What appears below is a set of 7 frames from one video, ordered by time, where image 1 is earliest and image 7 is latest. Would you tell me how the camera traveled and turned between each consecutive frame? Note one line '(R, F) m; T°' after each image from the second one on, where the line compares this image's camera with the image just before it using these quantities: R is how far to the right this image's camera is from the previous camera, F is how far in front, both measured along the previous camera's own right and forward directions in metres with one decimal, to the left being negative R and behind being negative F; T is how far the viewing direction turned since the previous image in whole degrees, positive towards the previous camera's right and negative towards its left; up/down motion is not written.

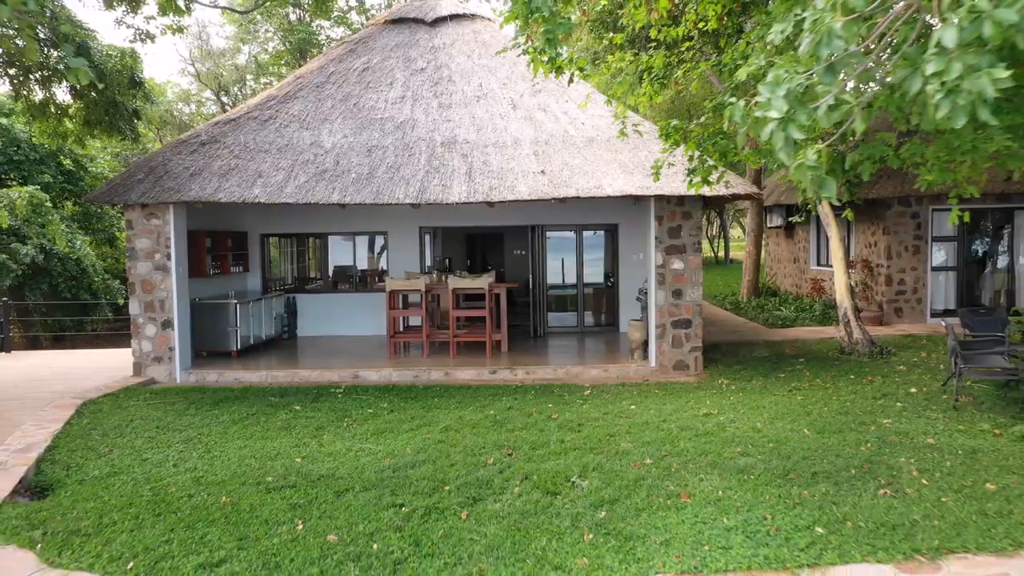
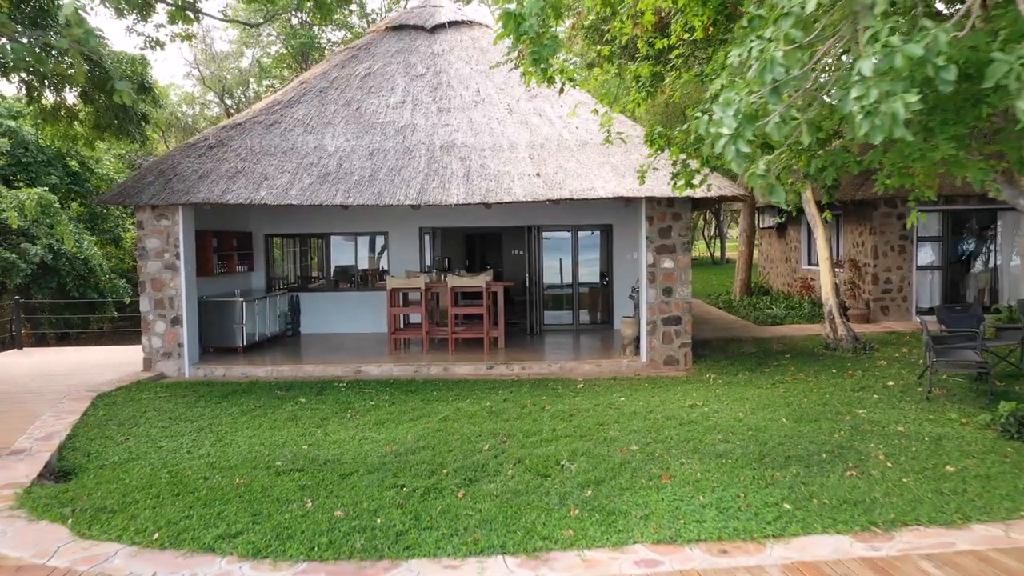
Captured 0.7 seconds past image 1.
(0.0, -0.4) m; 0°
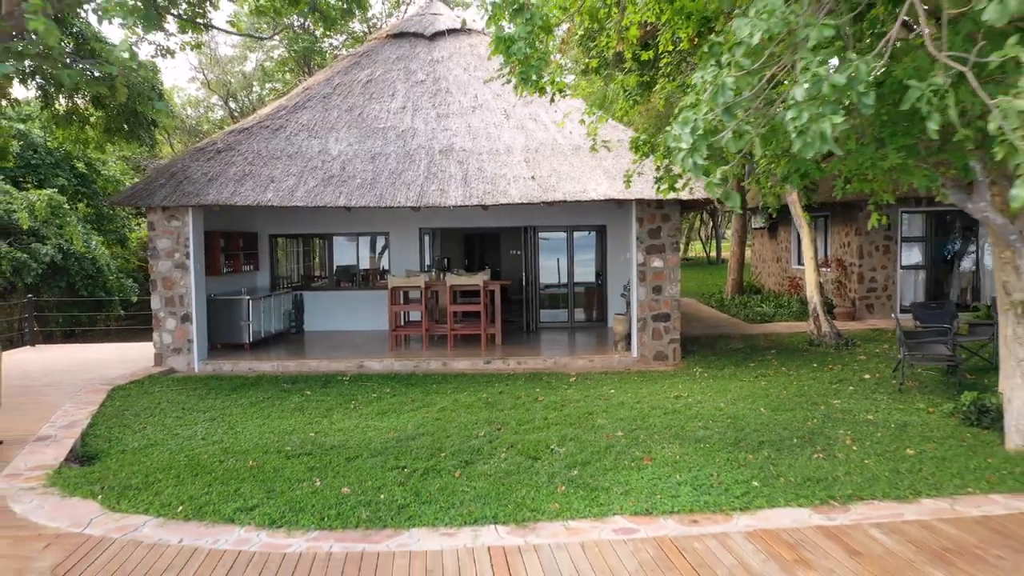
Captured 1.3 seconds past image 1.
(0.0, -0.4) m; 0°
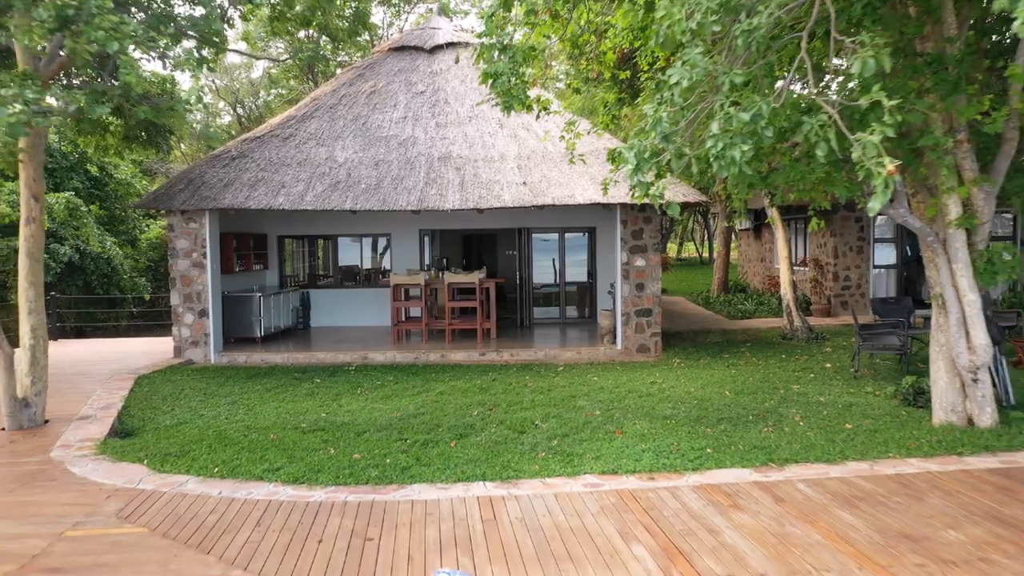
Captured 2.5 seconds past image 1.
(+0.1, -0.8) m; 0°
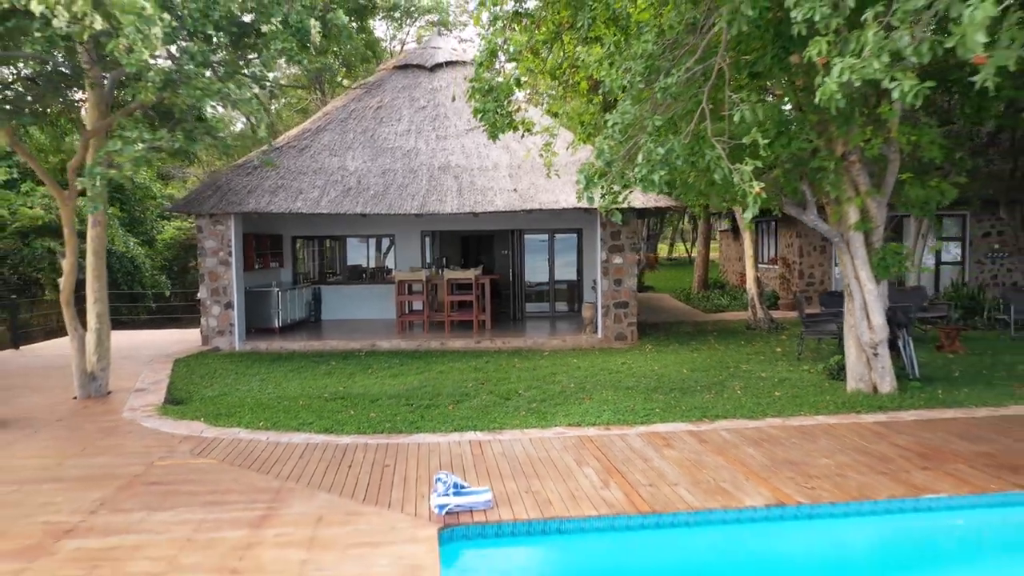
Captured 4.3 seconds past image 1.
(+0.1, -1.4) m; 0°
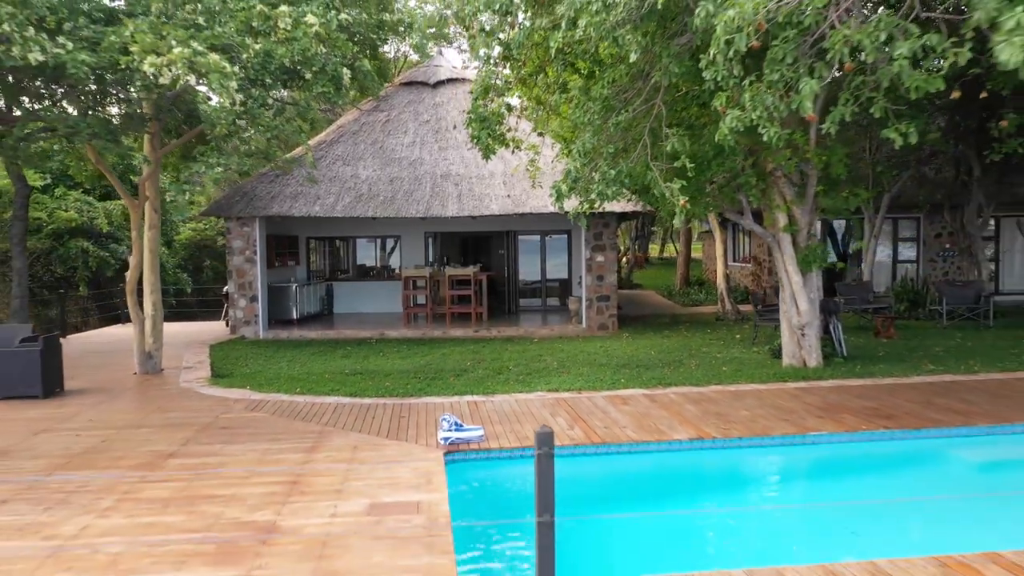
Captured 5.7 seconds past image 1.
(+0.1, -1.6) m; 0°
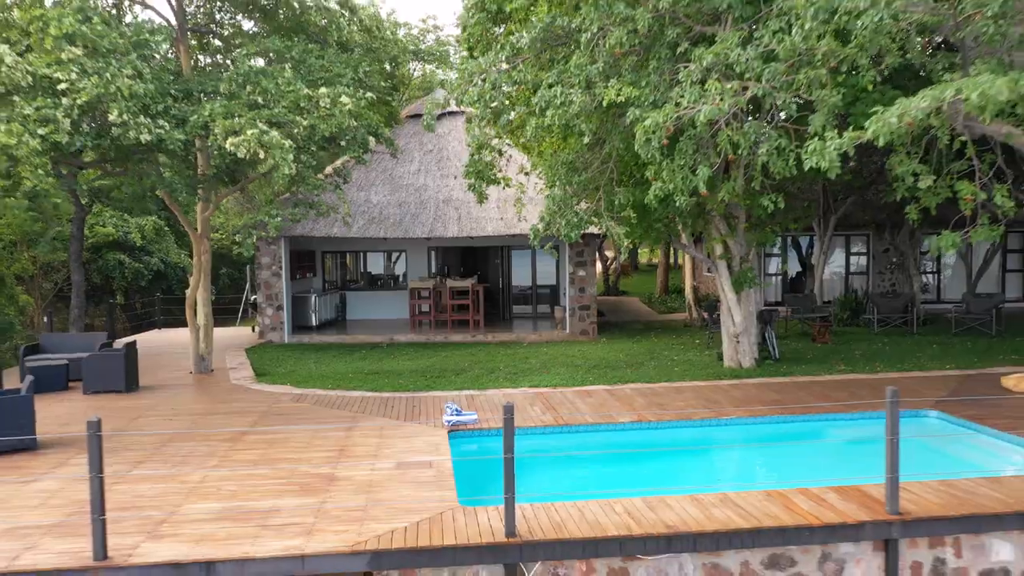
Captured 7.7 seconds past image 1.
(+0.1, -2.1) m; 0°
